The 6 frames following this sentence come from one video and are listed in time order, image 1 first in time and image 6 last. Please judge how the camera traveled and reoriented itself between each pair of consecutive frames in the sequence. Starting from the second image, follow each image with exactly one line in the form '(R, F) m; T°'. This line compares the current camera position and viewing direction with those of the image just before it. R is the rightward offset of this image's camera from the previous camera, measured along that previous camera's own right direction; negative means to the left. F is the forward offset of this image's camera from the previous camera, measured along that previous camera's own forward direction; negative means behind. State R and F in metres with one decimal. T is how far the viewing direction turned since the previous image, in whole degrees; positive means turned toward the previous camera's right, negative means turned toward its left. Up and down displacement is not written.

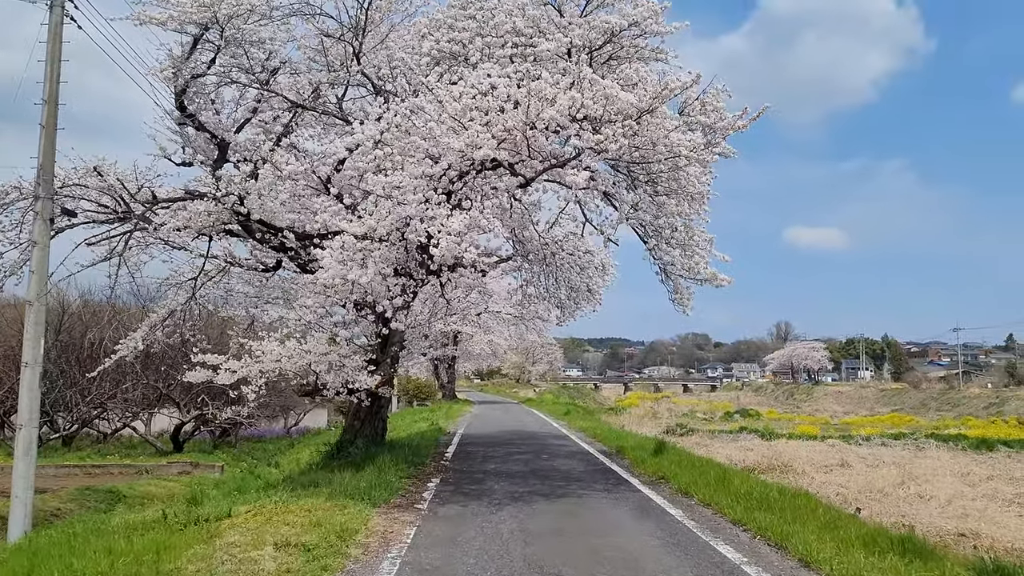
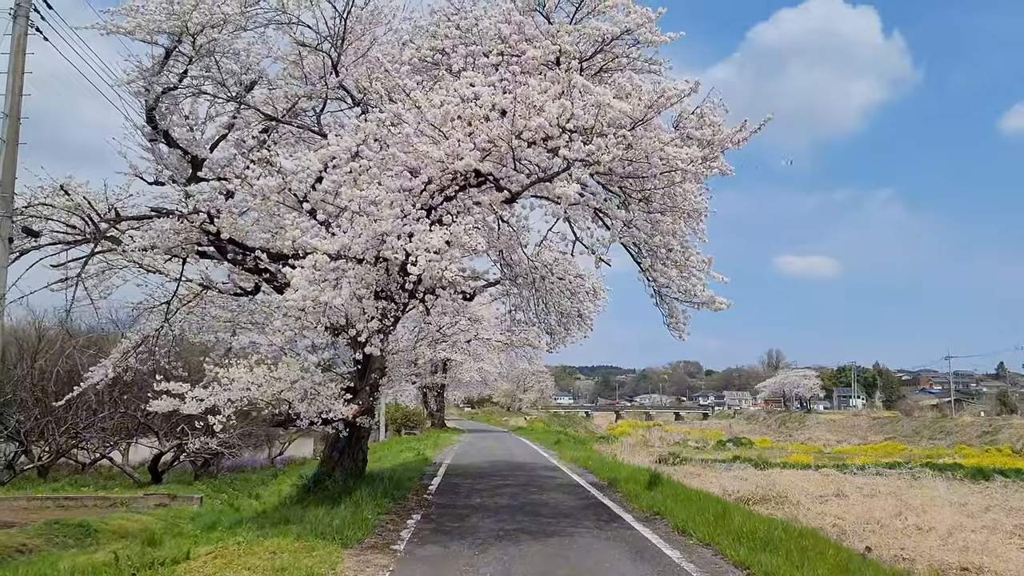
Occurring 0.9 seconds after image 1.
(0.0, +0.4) m; +1°
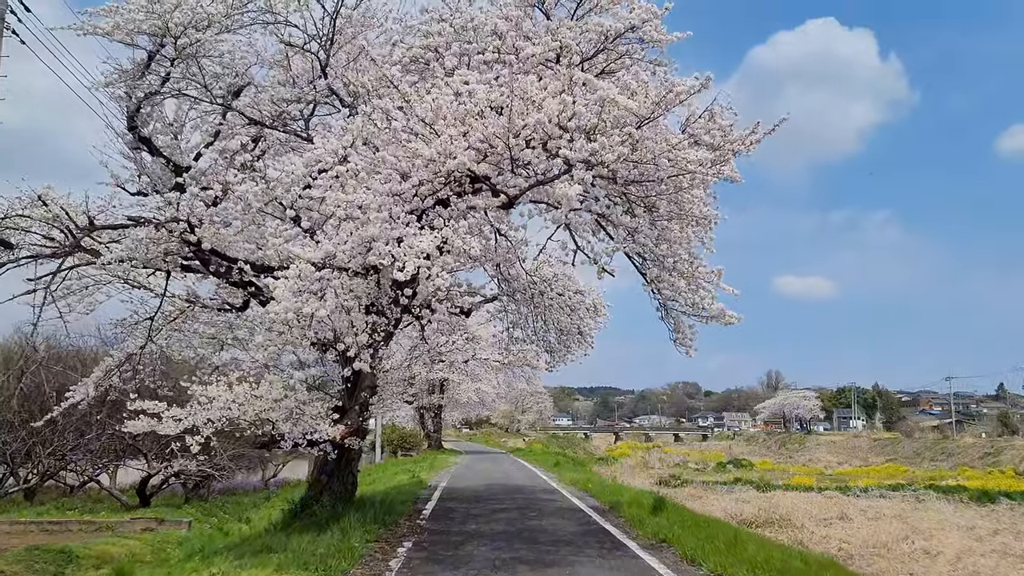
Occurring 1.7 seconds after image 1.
(0.0, +0.4) m; 0°
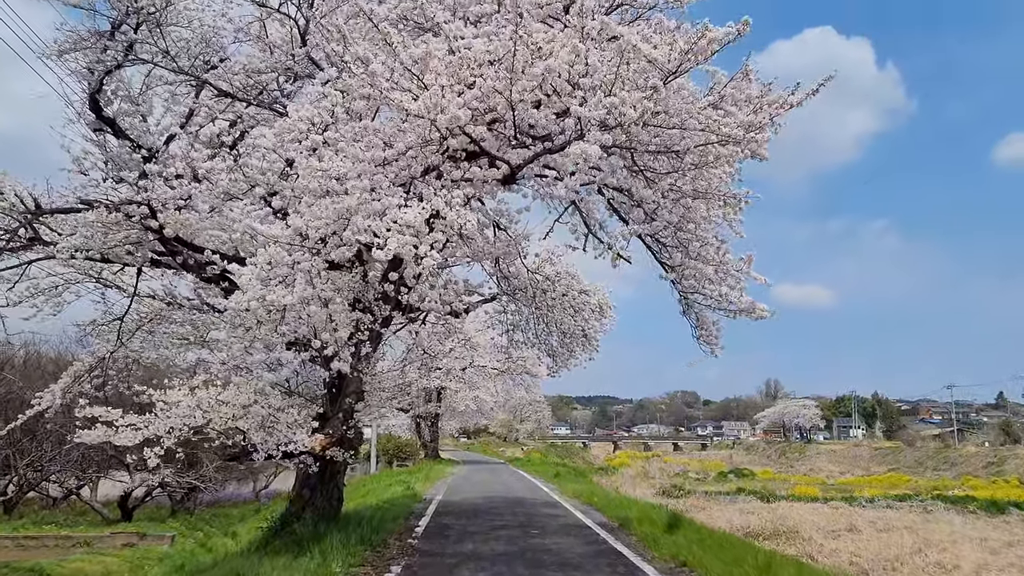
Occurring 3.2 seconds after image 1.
(0.0, +0.7) m; 0°
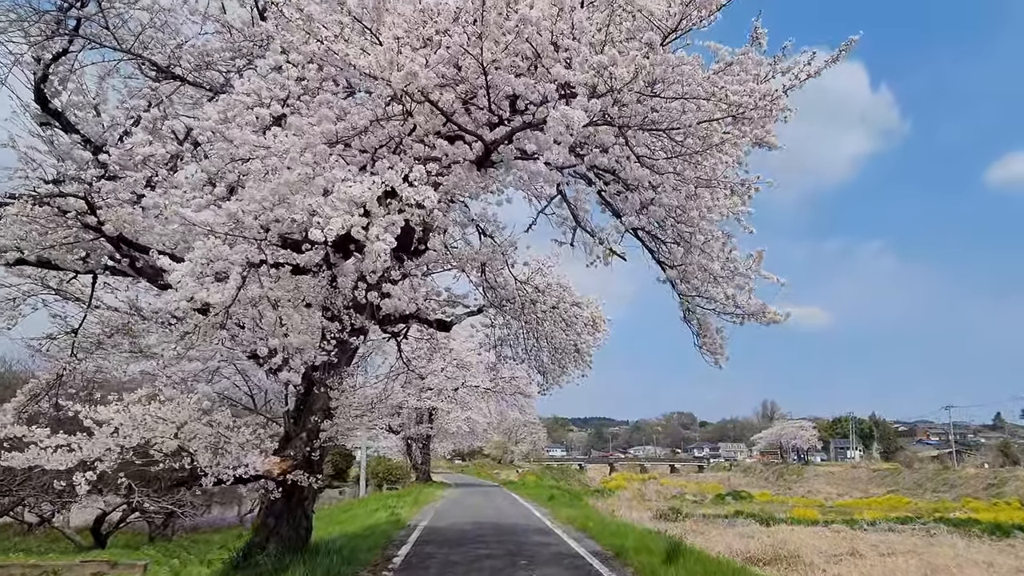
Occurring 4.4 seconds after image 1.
(+0.1, +0.6) m; 0°
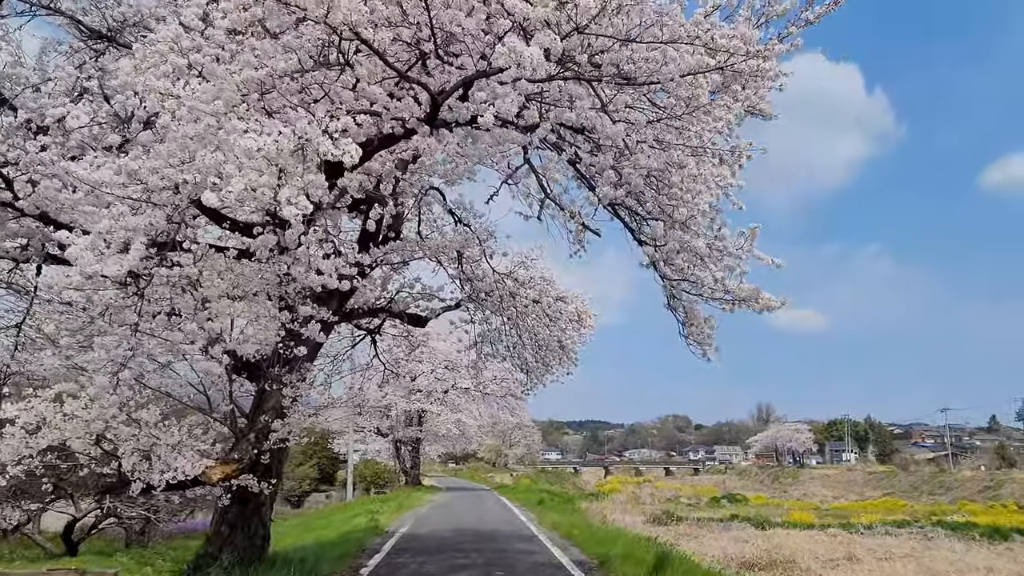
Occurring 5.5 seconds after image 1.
(+0.2, +0.5) m; 0°
